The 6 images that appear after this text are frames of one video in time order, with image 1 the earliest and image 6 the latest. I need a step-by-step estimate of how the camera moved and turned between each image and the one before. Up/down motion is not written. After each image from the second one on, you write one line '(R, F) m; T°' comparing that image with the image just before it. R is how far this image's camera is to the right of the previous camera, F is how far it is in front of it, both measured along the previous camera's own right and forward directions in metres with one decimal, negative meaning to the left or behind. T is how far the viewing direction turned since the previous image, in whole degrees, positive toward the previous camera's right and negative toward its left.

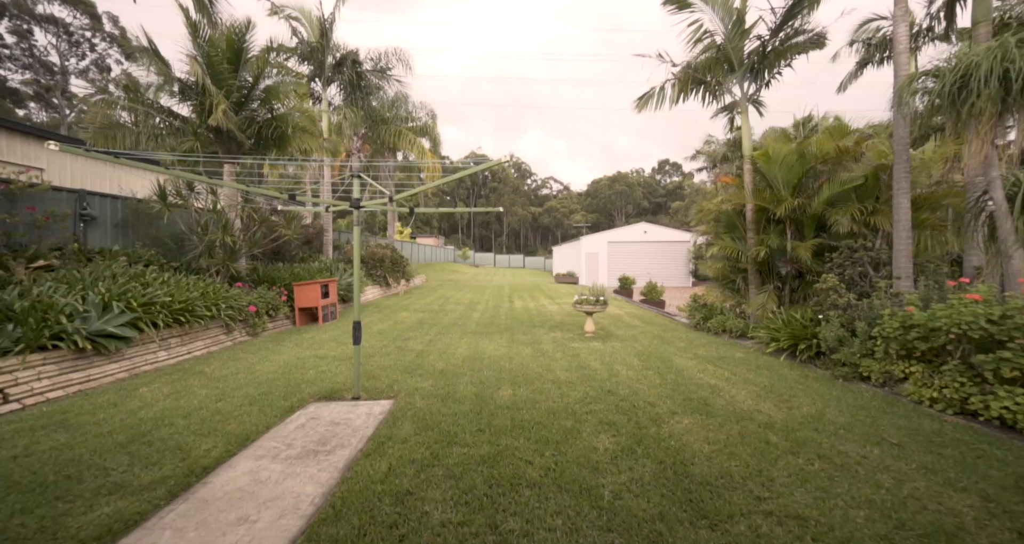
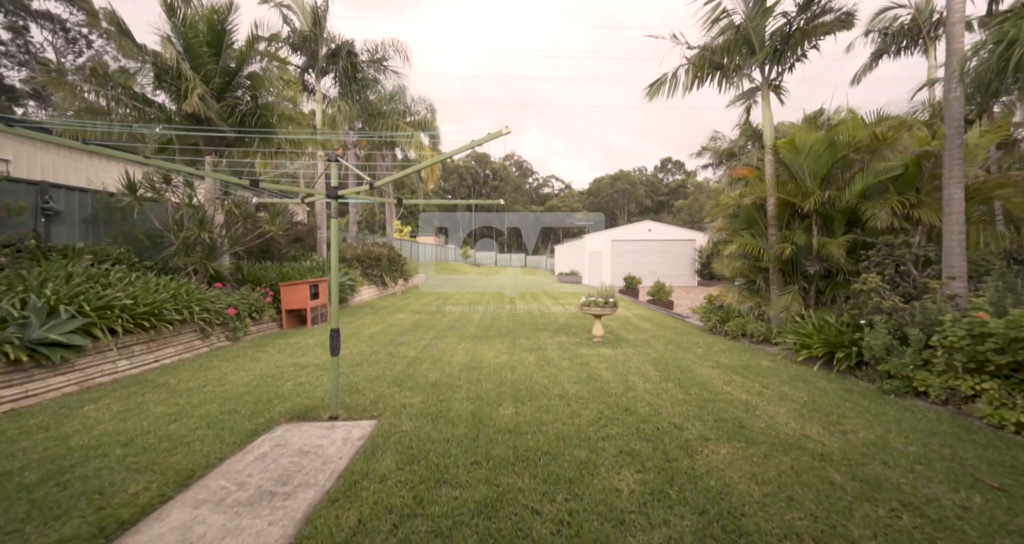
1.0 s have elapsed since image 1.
(0.0, +0.5) m; 0°
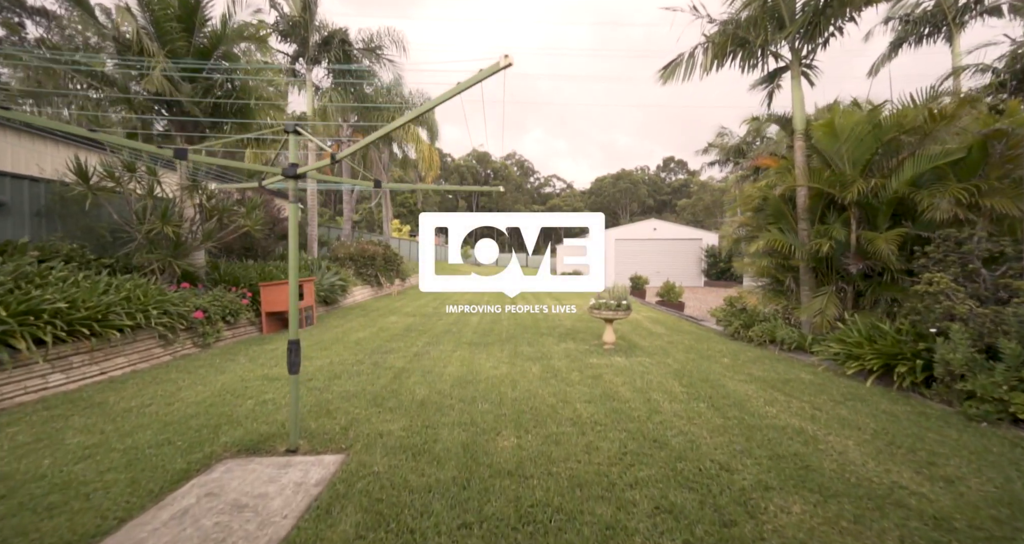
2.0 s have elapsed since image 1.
(0.0, +0.7) m; 0°
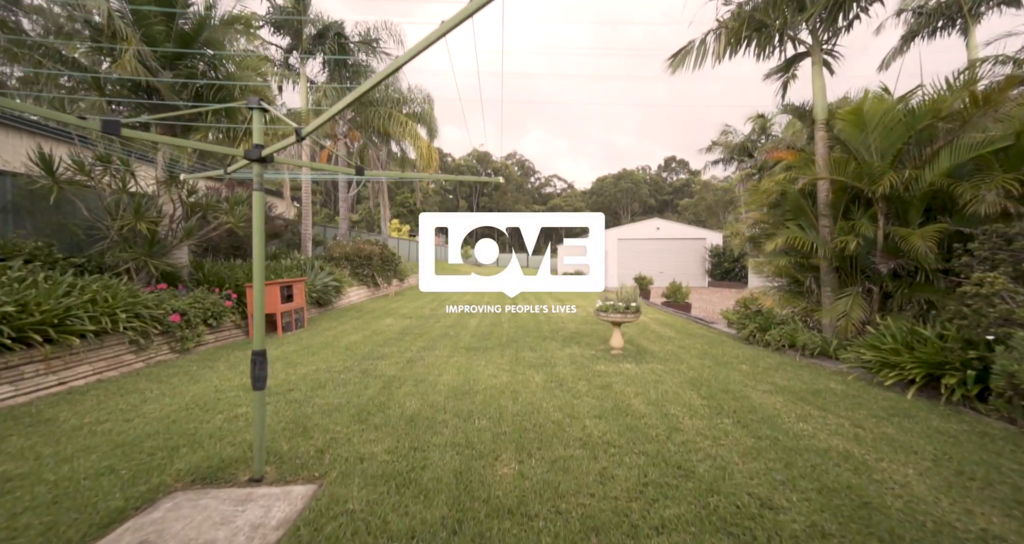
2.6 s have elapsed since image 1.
(0.0, +0.4) m; 0°
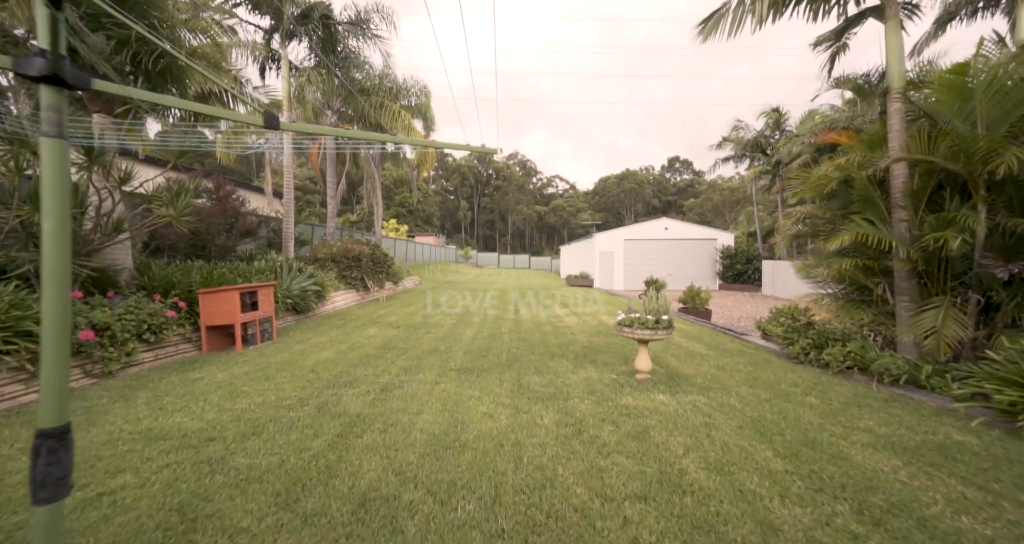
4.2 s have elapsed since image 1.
(0.0, +1.1) m; 0°
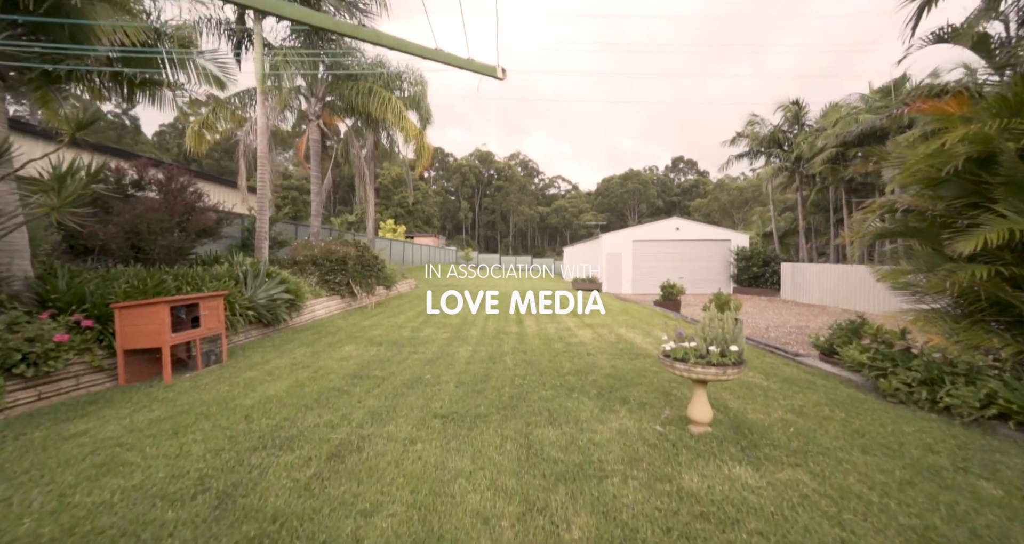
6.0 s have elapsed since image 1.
(0.0, +1.3) m; 0°
